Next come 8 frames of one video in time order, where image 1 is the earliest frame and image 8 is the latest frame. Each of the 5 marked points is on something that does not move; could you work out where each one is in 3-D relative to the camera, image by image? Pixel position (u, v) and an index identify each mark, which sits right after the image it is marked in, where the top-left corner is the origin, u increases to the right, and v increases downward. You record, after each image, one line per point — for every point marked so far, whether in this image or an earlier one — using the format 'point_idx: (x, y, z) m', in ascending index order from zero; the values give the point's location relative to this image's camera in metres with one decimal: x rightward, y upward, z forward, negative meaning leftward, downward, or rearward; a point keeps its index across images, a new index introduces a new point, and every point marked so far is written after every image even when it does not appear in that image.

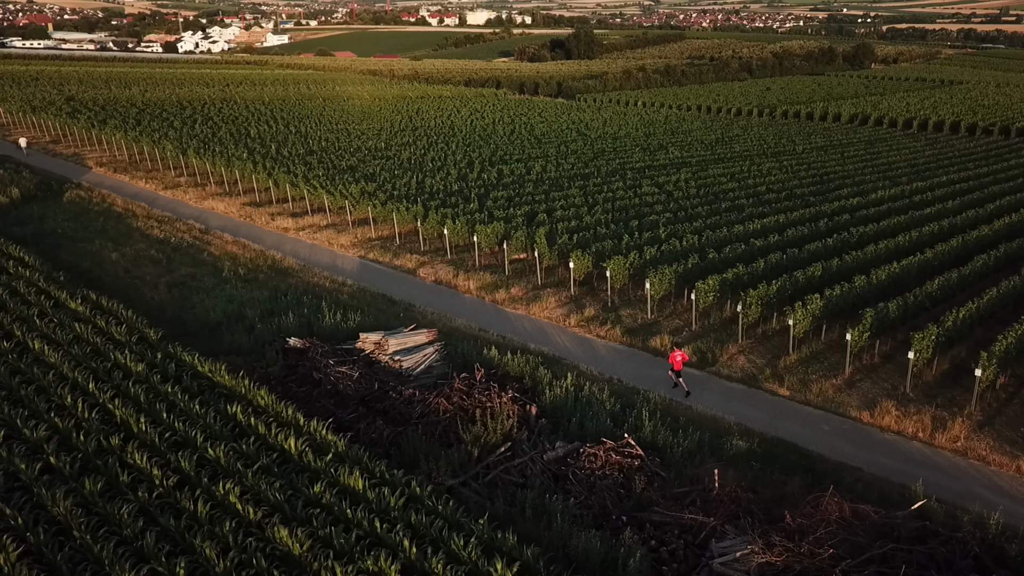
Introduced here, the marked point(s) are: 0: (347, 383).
0: (-2.9, -1.7, +14.4) m
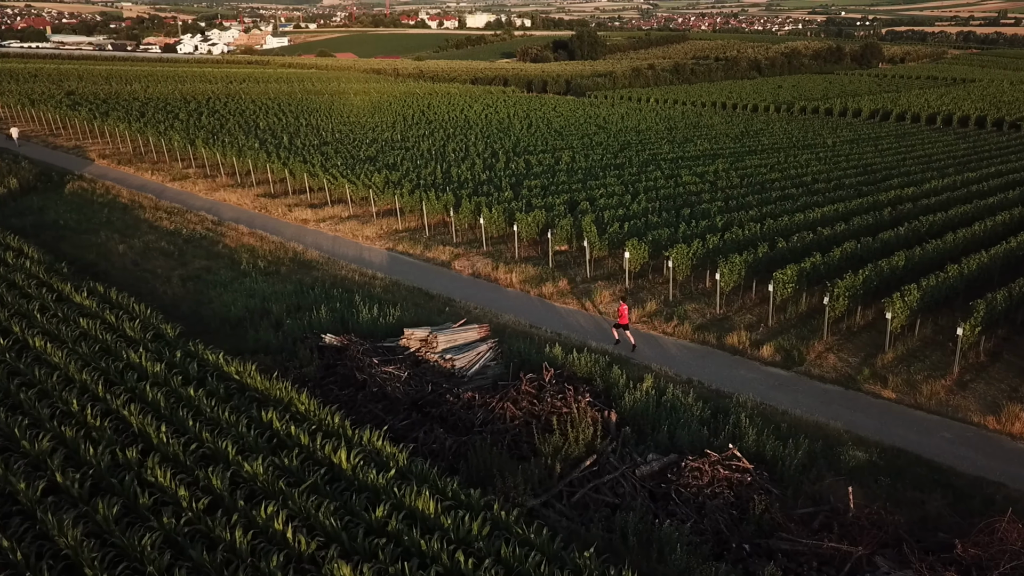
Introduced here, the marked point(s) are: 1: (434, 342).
0: (-1.8, -1.5, +12.5) m
1: (-1.4, -0.9, +13.9) m
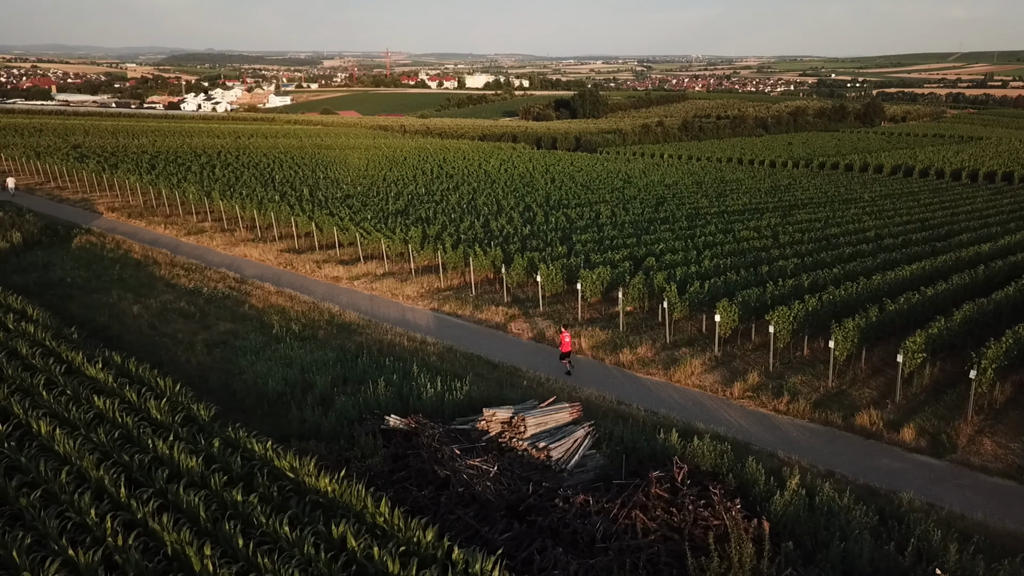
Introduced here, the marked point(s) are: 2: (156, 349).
0: (-0.3, -2.4, +10.1) m
1: (+0.1, -2.0, +11.5) m
2: (-7.1, -1.3, +16.3) m
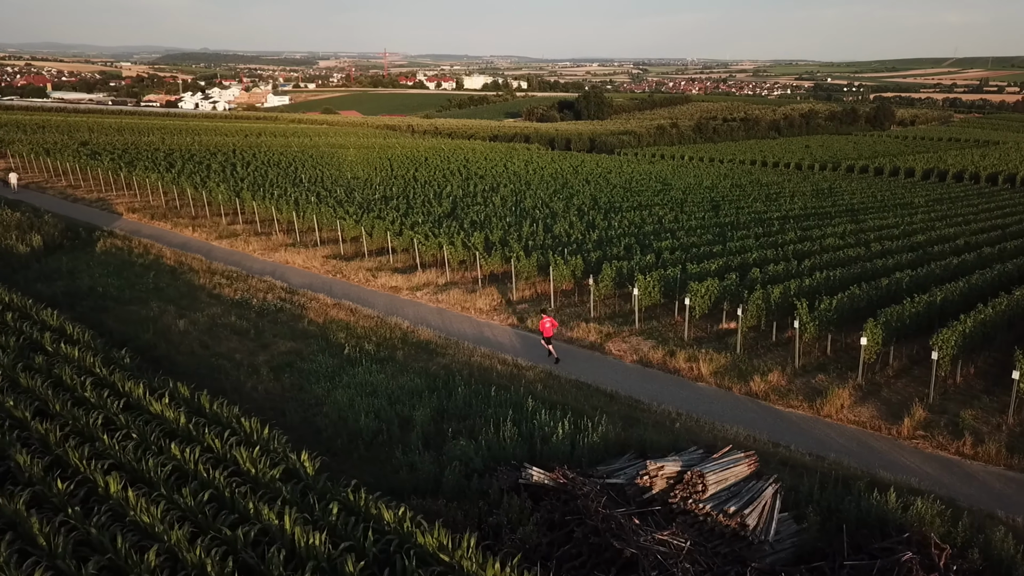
0: (+1.7, -2.7, +7.9) m
1: (+2.2, -2.3, +9.3) m
2: (-5.1, -1.5, +14.0) m
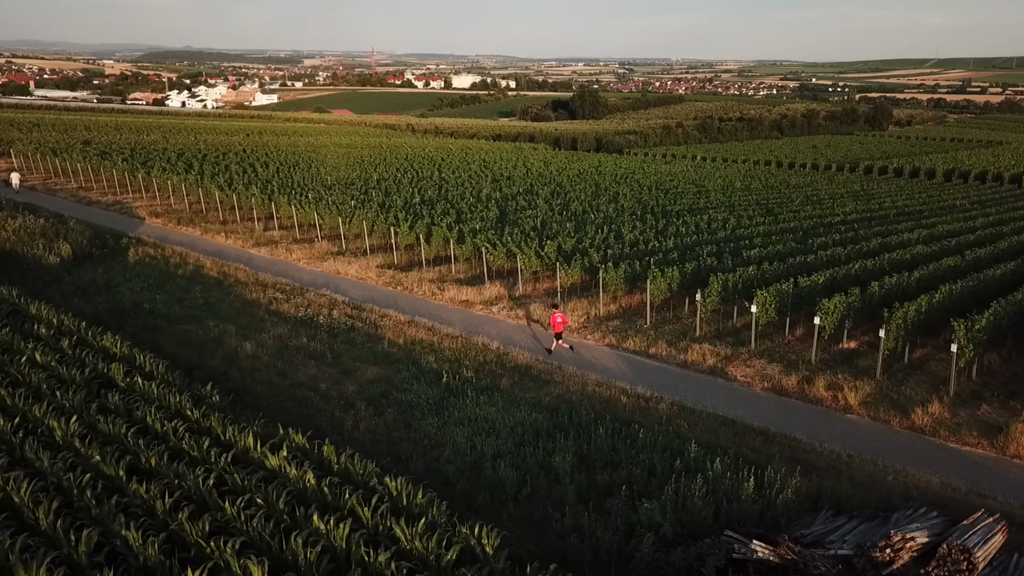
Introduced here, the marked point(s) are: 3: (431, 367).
0: (+3.9, -3.1, +6.2) m
1: (+4.3, -2.6, +7.7) m
2: (-3.1, -1.9, +12.2) m
3: (-1.5, -1.4, +14.3) m
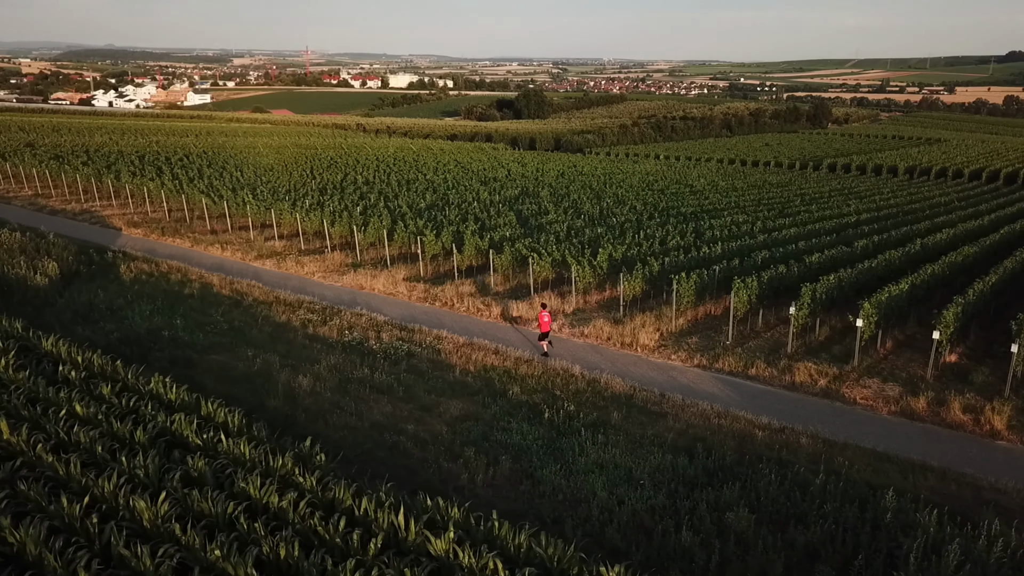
0: (+6.1, -3.3, +4.9) m
1: (+6.4, -2.8, +6.4) m
2: (-1.3, -2.2, +10.4) m
3: (+0.1, -1.7, +12.6) m
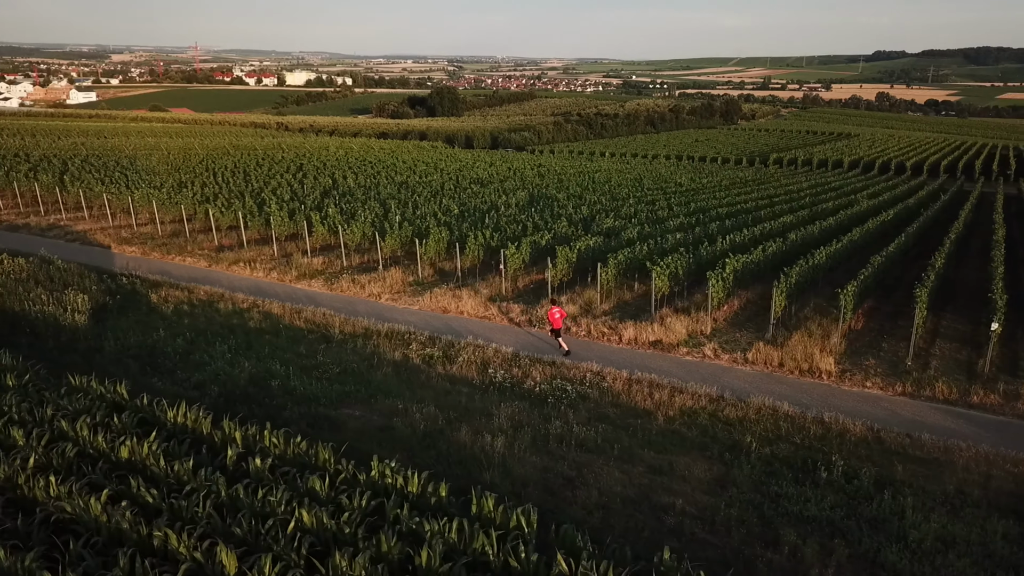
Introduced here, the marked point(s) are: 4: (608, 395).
0: (+10.2, -3.5, +3.5) m
1: (+10.2, -3.0, +5.0) m
2: (+2.1, -2.6, +8.0) m
3: (+3.3, -2.1, +10.4) m
4: (+1.4, -1.6, +12.2) m
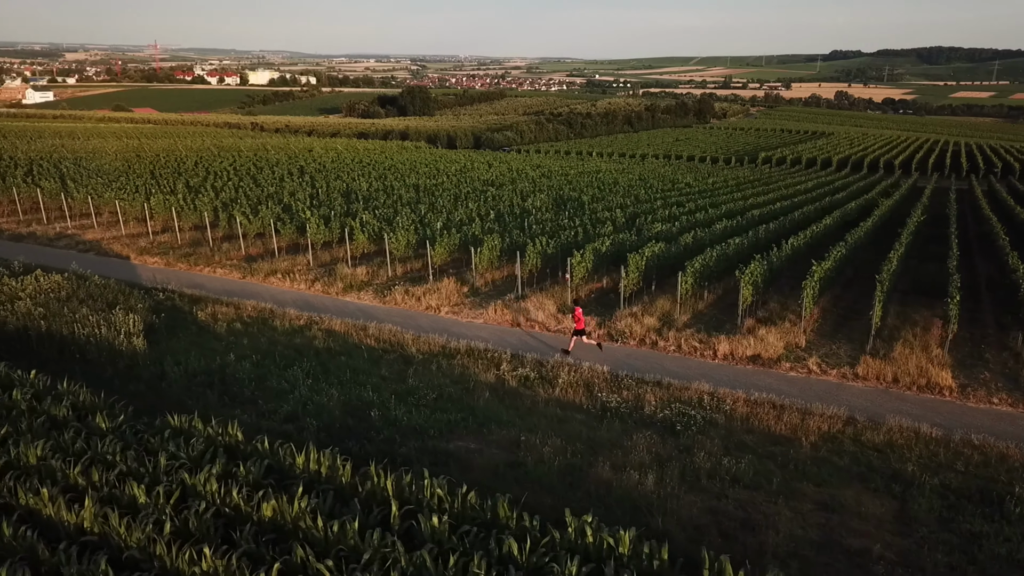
0: (+12.2, -3.6, +3.0) m
1: (+12.2, -3.1, +4.4) m
2: (+3.9, -2.9, +7.1) m
3: (+5.0, -2.3, +9.5) m
4: (+3.1, -1.8, +11.3) m
